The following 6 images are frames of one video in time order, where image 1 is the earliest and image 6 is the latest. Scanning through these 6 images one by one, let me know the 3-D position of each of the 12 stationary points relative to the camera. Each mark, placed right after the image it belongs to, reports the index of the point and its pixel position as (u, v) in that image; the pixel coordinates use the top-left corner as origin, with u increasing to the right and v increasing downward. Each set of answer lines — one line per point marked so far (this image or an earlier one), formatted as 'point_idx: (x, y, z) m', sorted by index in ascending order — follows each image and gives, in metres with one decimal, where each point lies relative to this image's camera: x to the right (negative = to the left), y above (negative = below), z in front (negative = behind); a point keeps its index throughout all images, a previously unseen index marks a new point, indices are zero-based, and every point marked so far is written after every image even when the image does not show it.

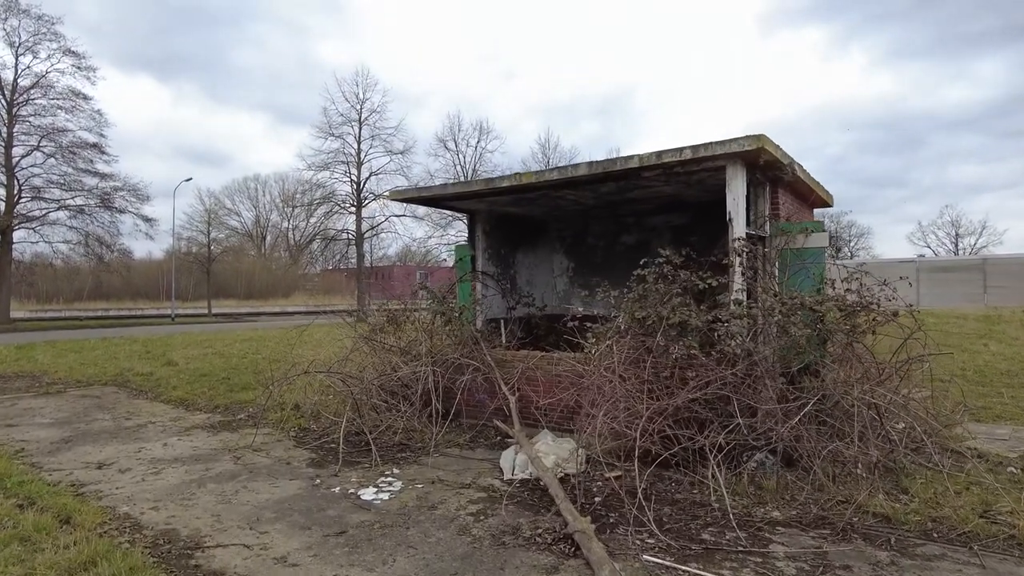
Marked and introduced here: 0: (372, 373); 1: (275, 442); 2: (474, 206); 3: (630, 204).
0: (-1.4, -0.9, +6.4) m
1: (-2.2, -1.5, +6.1) m
2: (-0.4, +0.9, +7.4) m
3: (+1.3, +1.0, +7.2) m
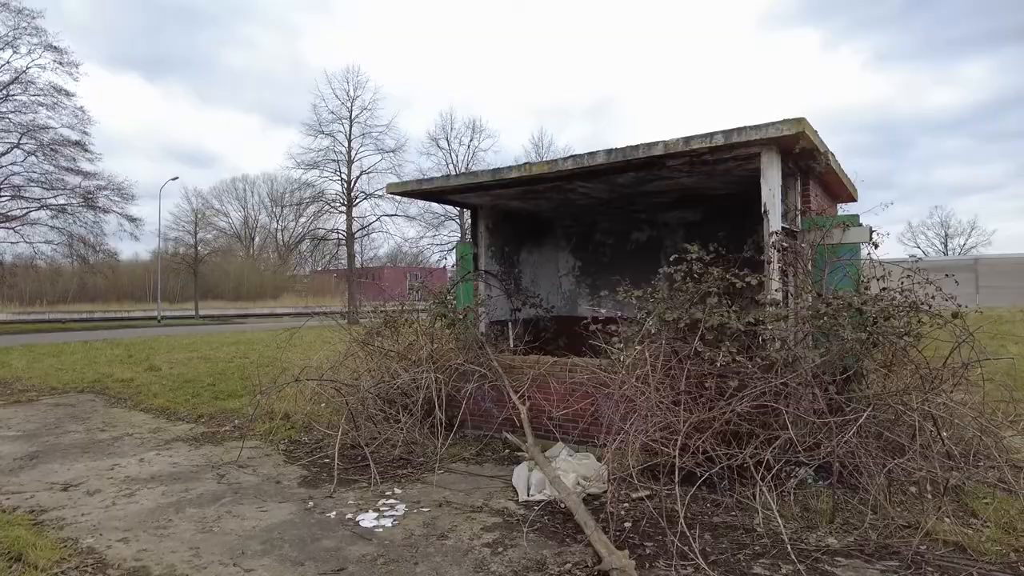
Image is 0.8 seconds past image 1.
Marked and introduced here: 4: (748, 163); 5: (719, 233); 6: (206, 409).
0: (-1.3, -0.9, +5.9) m
1: (-2.1, -1.5, +5.5) m
2: (-0.4, +0.9, +6.9) m
3: (+1.4, +1.0, +6.8) m
4: (+1.9, +1.0, +5.2) m
5: (+2.3, +0.6, +7.3) m
6: (-3.7, -1.4, +7.7) m
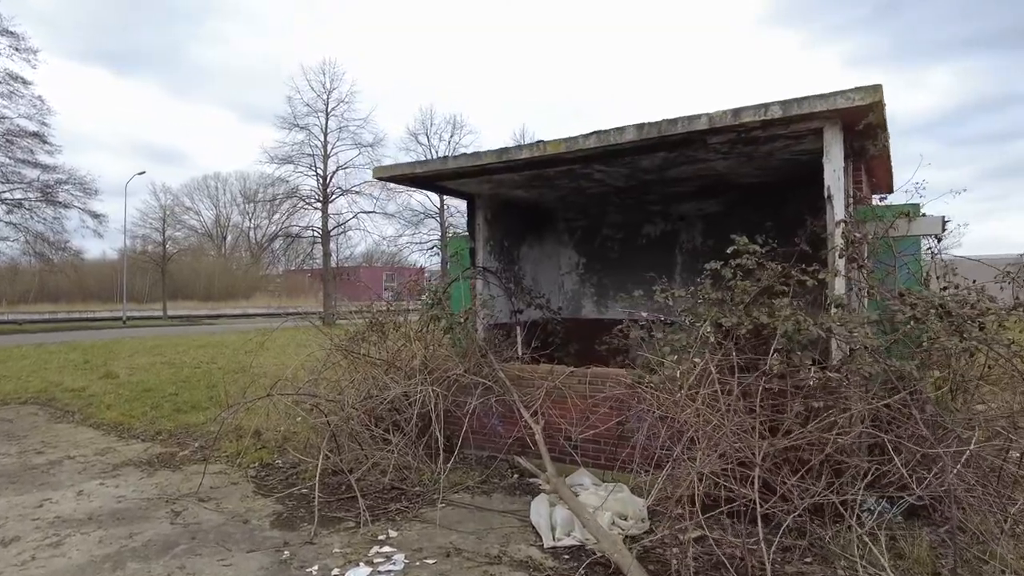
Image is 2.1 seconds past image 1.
0: (-1.2, -0.8, +5.0) m
1: (-2.1, -1.5, +4.7) m
2: (-0.3, +1.0, +6.1) m
3: (+1.4, +1.0, +6.0) m
4: (+2.0, +1.0, +4.5) m
5: (+2.4, +0.6, +6.6) m
6: (-3.6, -1.4, +6.7) m
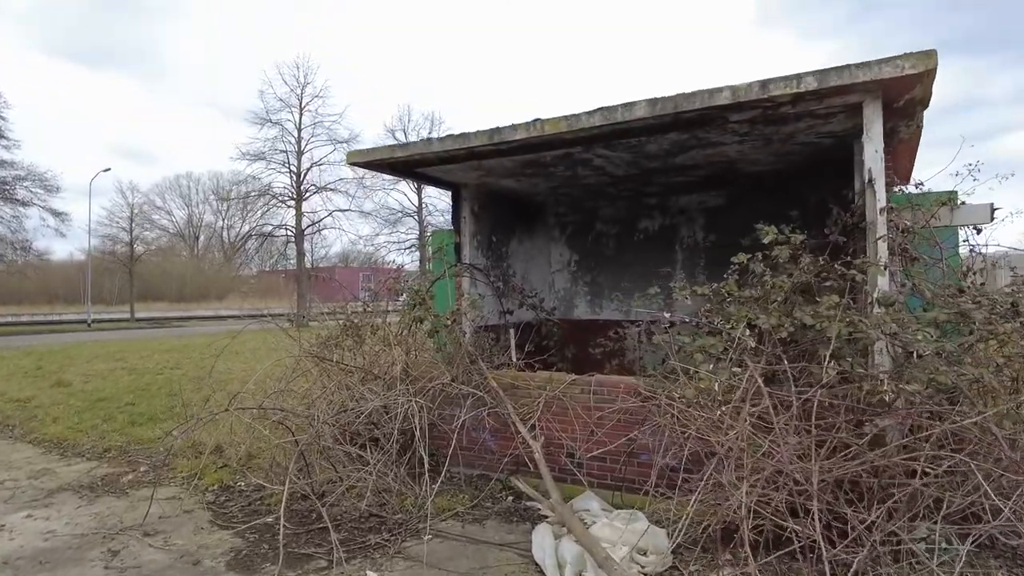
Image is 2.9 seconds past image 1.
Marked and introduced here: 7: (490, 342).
0: (-1.3, -0.8, +4.5) m
1: (-2.1, -1.4, +4.1) m
2: (-0.4, +1.0, +5.6) m
3: (+1.3, +1.0, +5.5) m
4: (+2.0, +1.0, +4.0) m
5: (+2.2, +0.6, +6.1) m
6: (-3.7, -1.4, +6.1) m
7: (-0.2, -0.4, +5.3) m
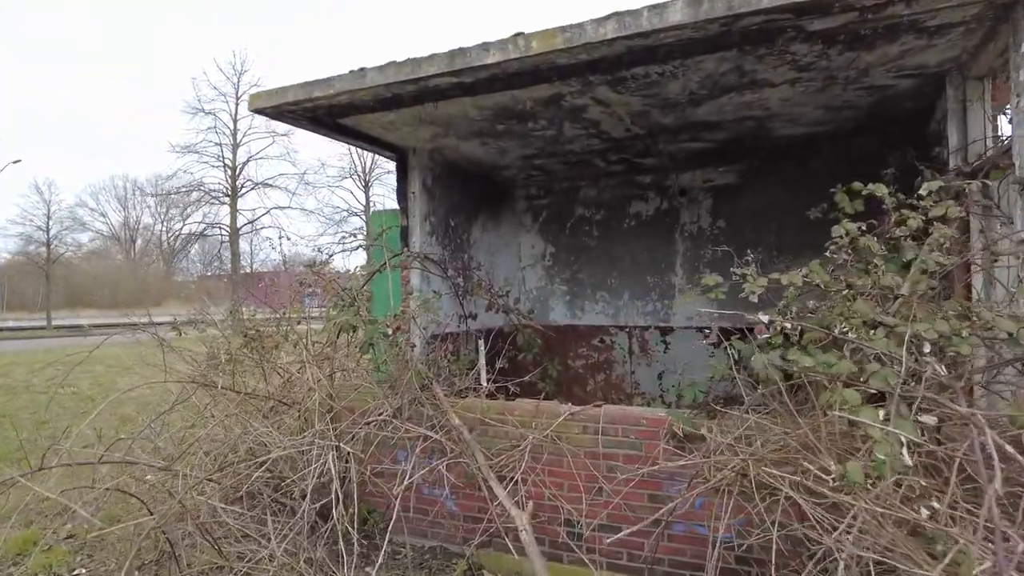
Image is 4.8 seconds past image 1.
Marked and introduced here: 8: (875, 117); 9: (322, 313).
0: (-1.4, -0.8, +3.0) m
1: (-2.2, -1.4, +2.5) m
2: (-0.6, +1.0, +4.2) m
3: (+1.1, +1.0, +4.3) m
4: (+1.9, +1.1, +2.8) m
5: (+2.0, +0.7, +4.9) m
6: (-4.0, -1.4, +4.4) m
7: (-0.4, -0.4, +4.0) m
8: (+2.2, +1.0, +3.9) m
9: (-1.2, -0.1, +4.0) m
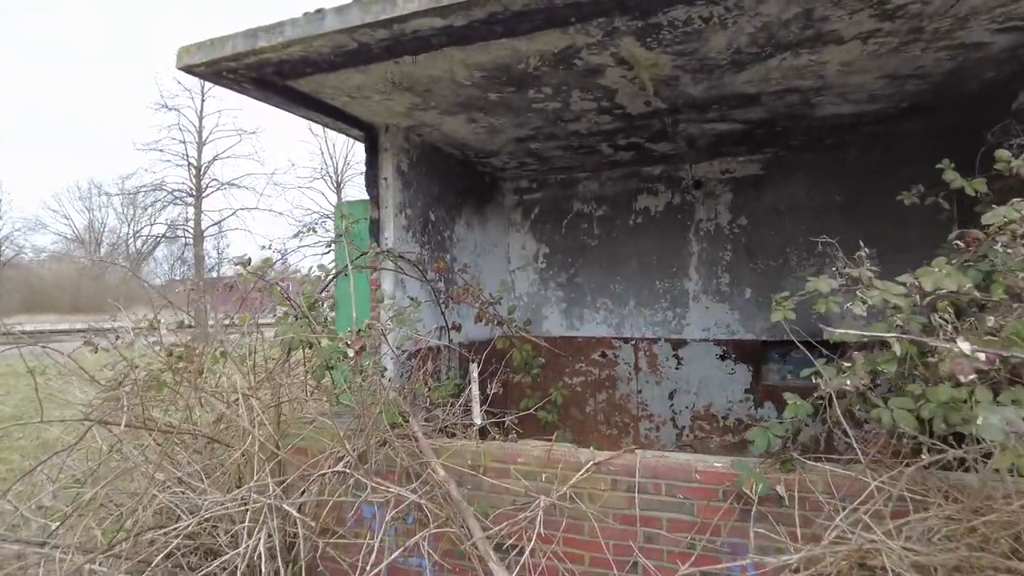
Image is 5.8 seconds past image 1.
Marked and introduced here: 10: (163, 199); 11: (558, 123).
0: (-1.4, -0.8, +2.2) m
1: (-2.2, -1.4, +1.7) m
2: (-0.7, +1.0, +3.4) m
3: (+1.1, +1.0, +3.6) m
4: (+1.9, +1.1, +2.2) m
5: (+1.9, +0.6, +4.3) m
6: (-4.0, -1.4, +3.5) m
7: (-0.4, -0.5, +3.2) m
8: (+2.2, +1.0, +3.3) m
9: (-1.2, -0.1, +3.2) m
10: (-10.6, +2.7, +19.2) m
11: (+0.3, +1.0, +3.7) m
